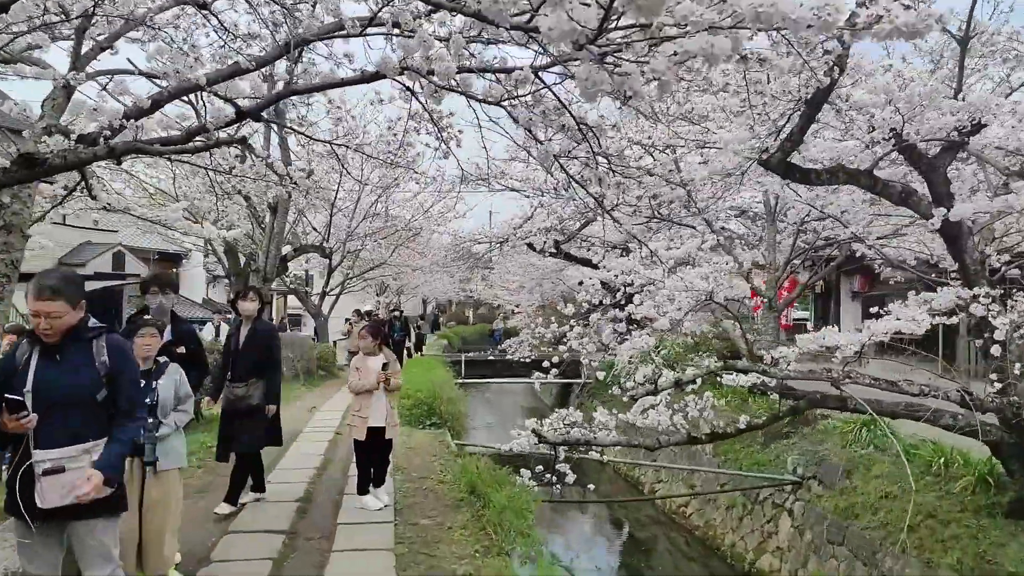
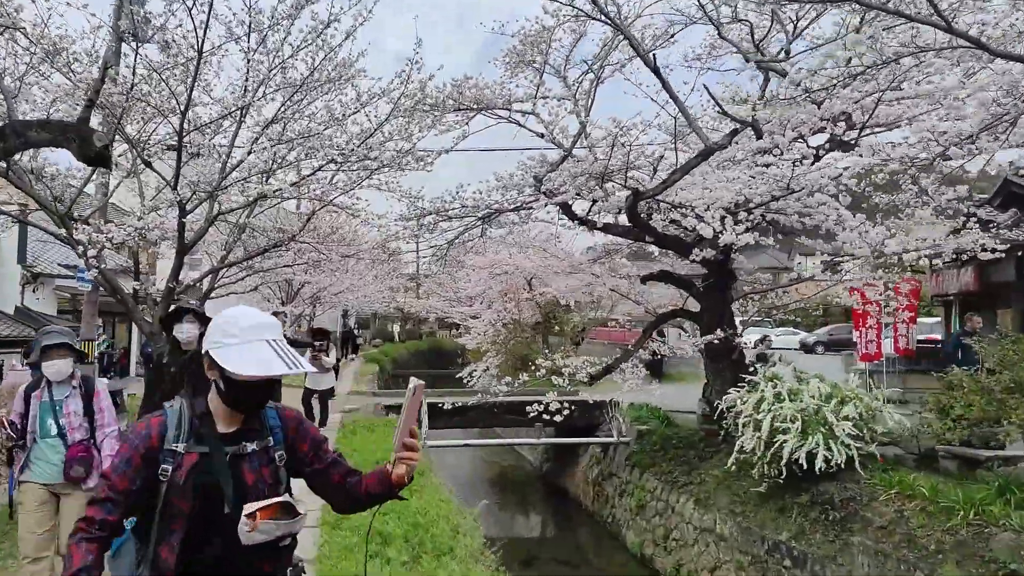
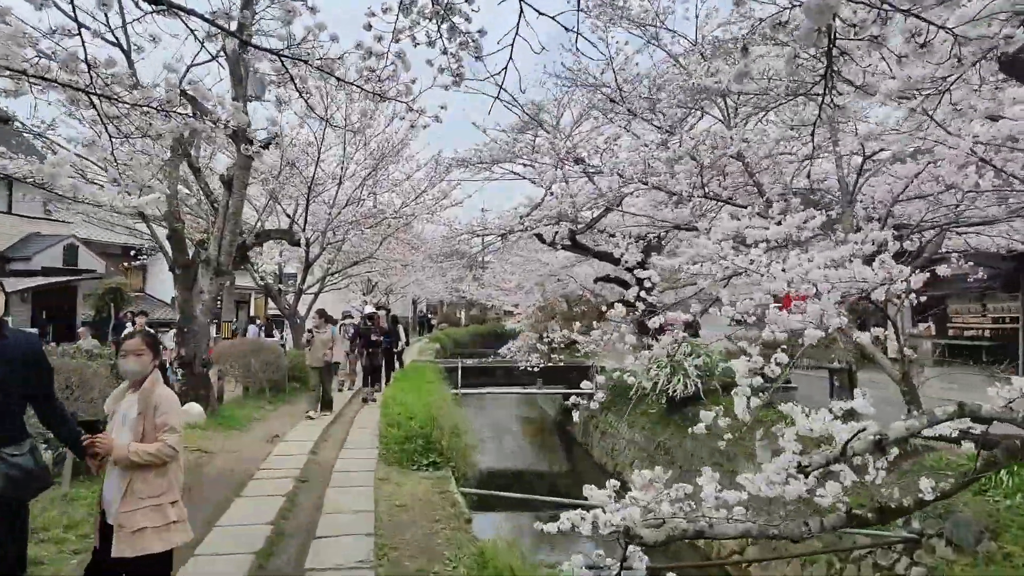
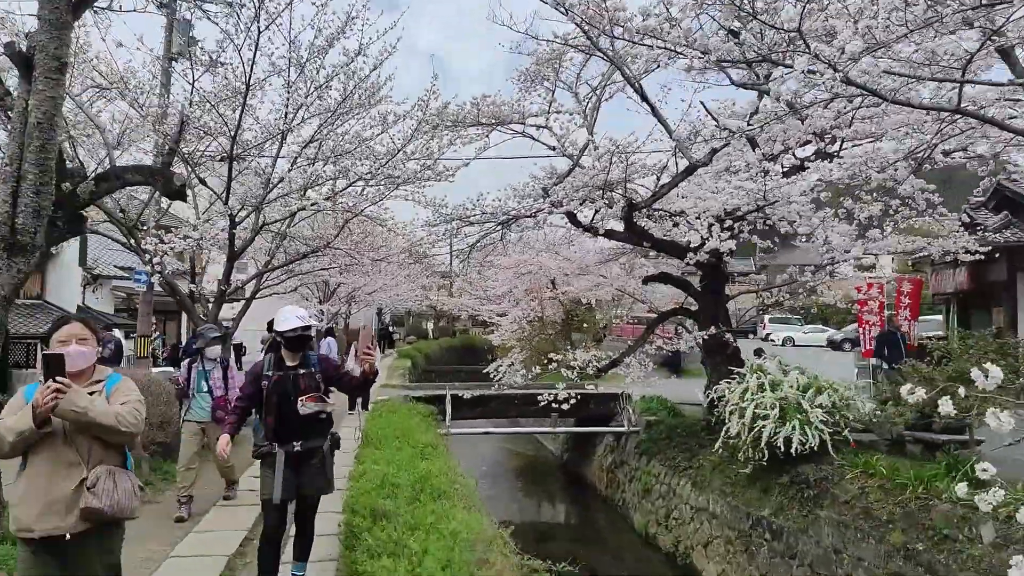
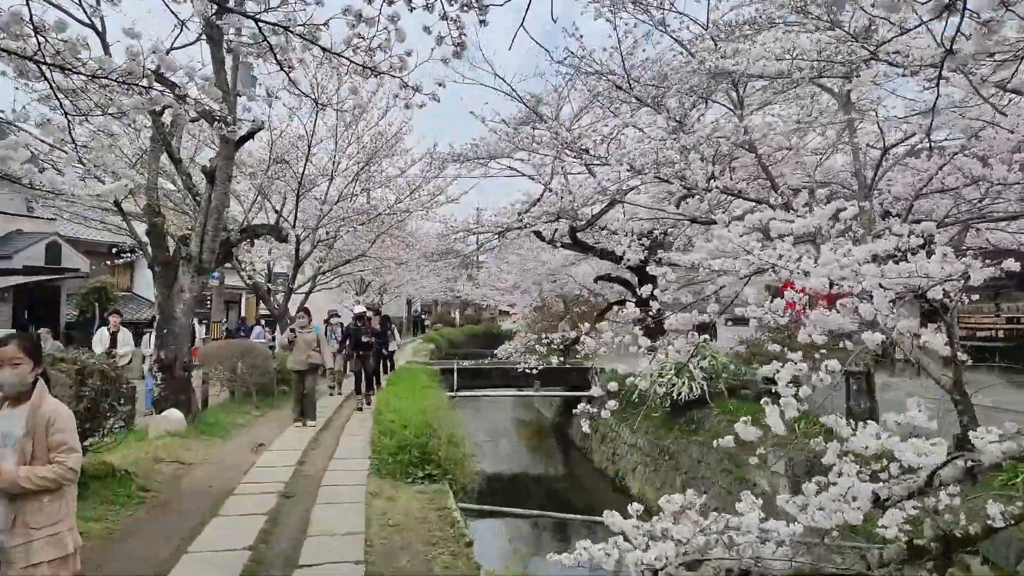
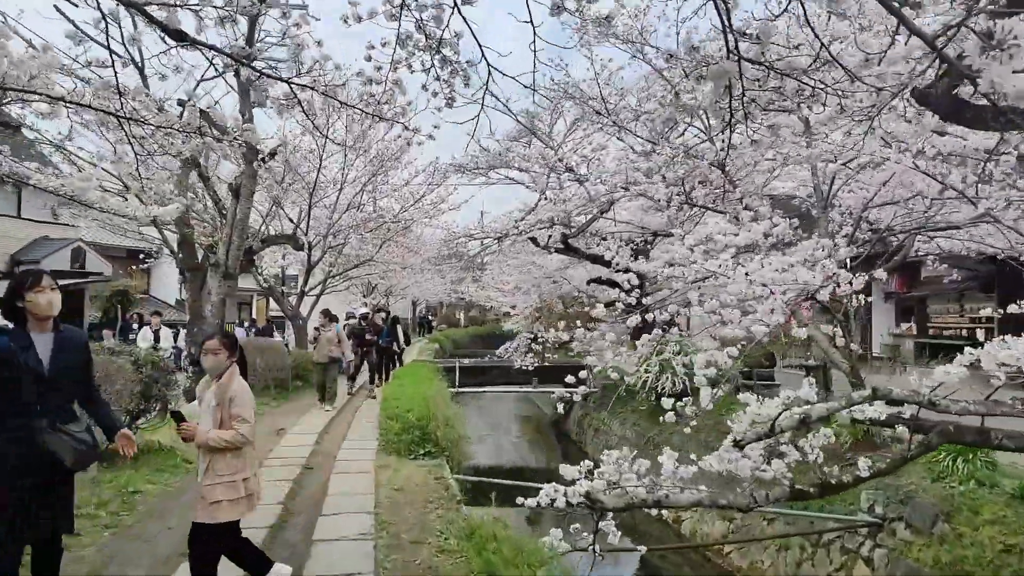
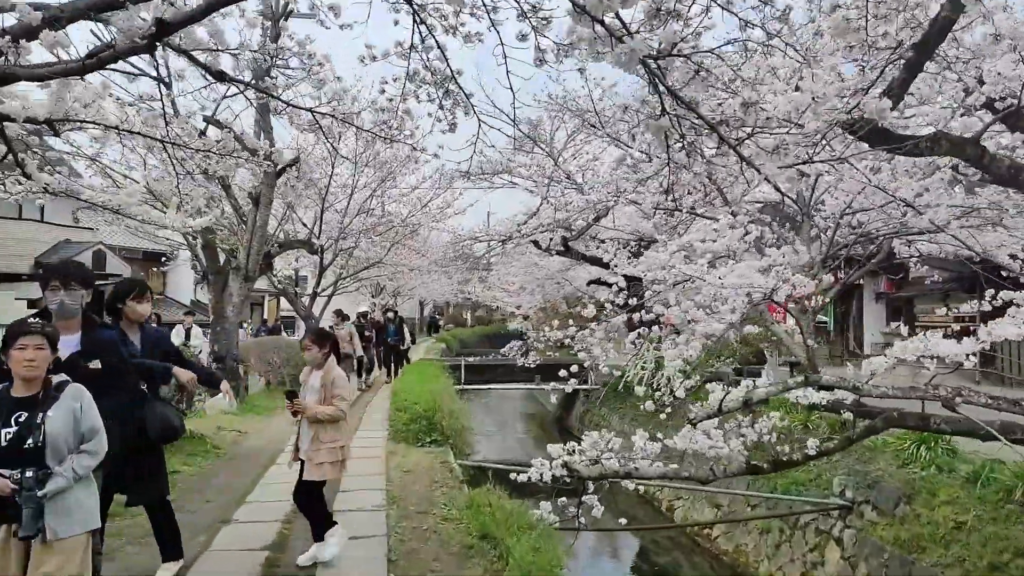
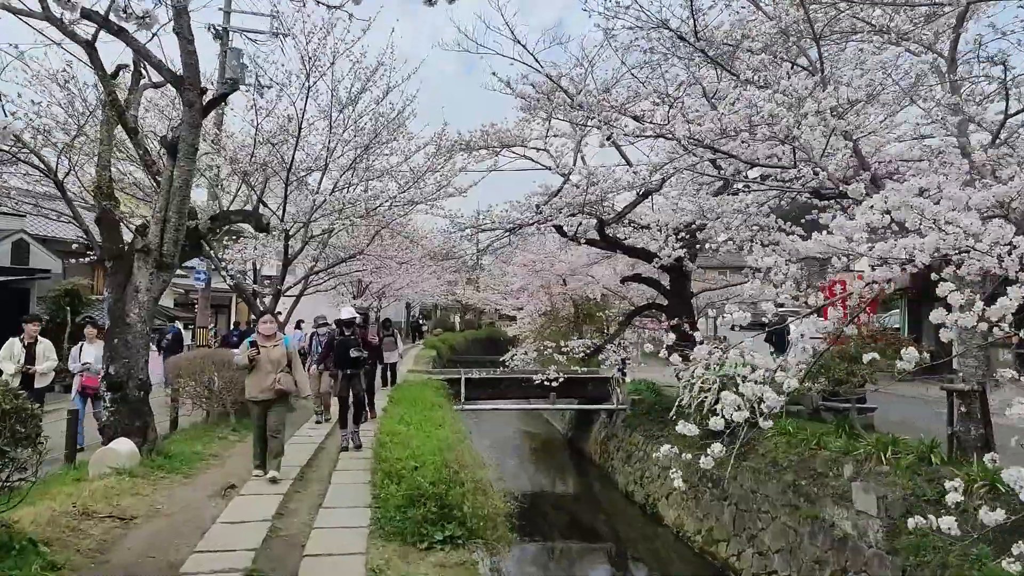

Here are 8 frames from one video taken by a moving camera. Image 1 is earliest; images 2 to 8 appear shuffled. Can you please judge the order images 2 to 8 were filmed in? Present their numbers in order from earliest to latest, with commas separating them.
7, 6, 3, 5, 8, 4, 2
